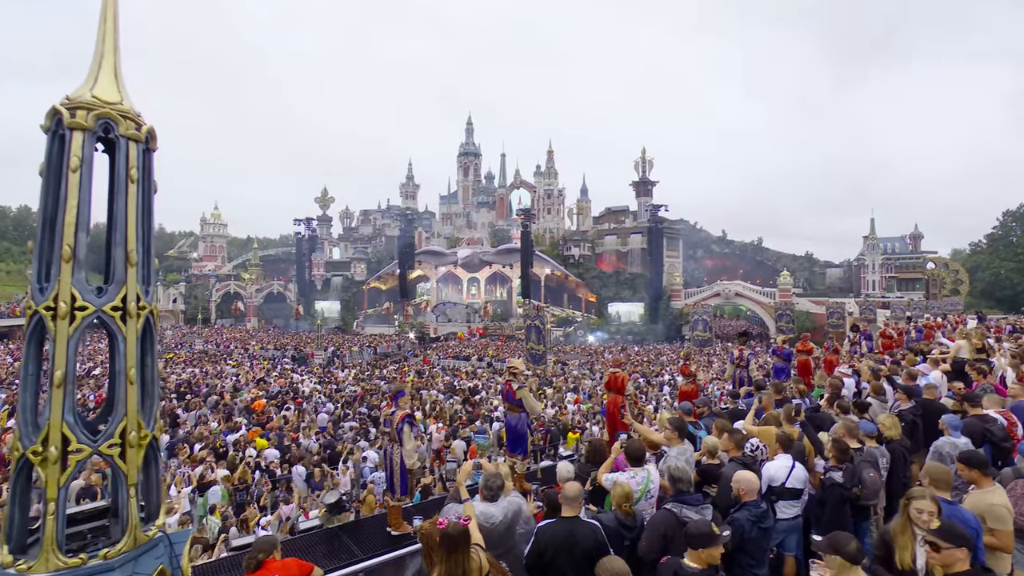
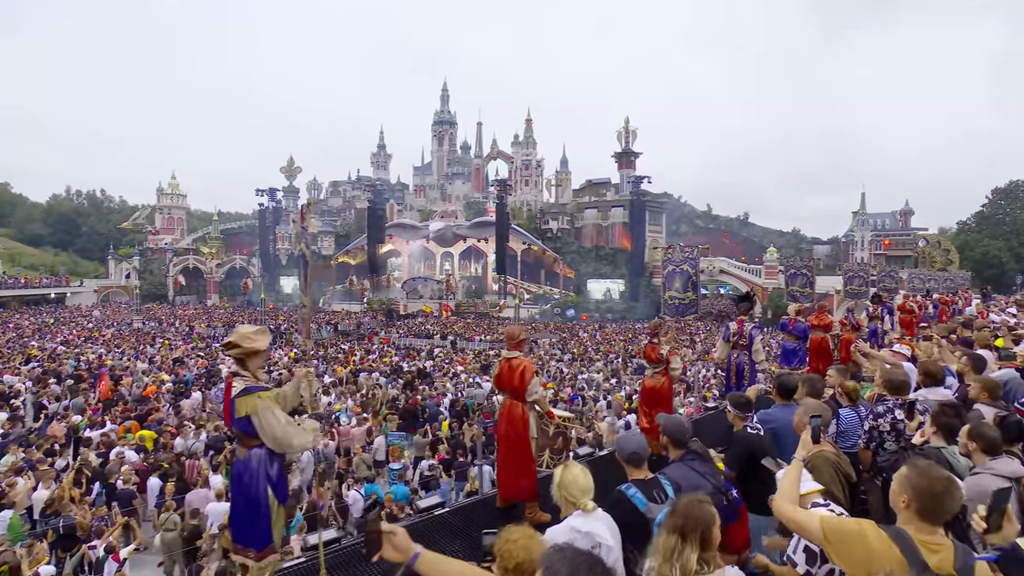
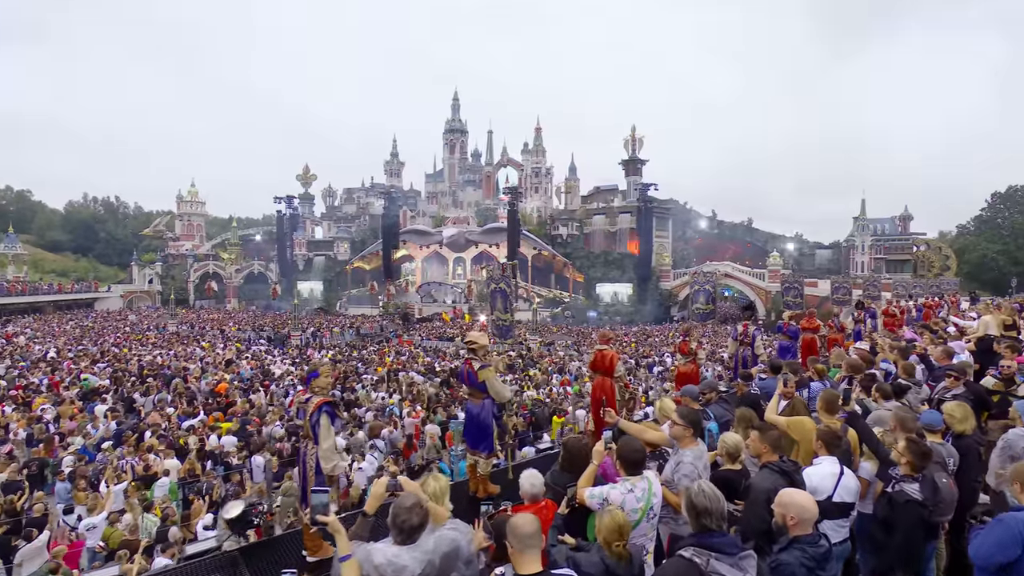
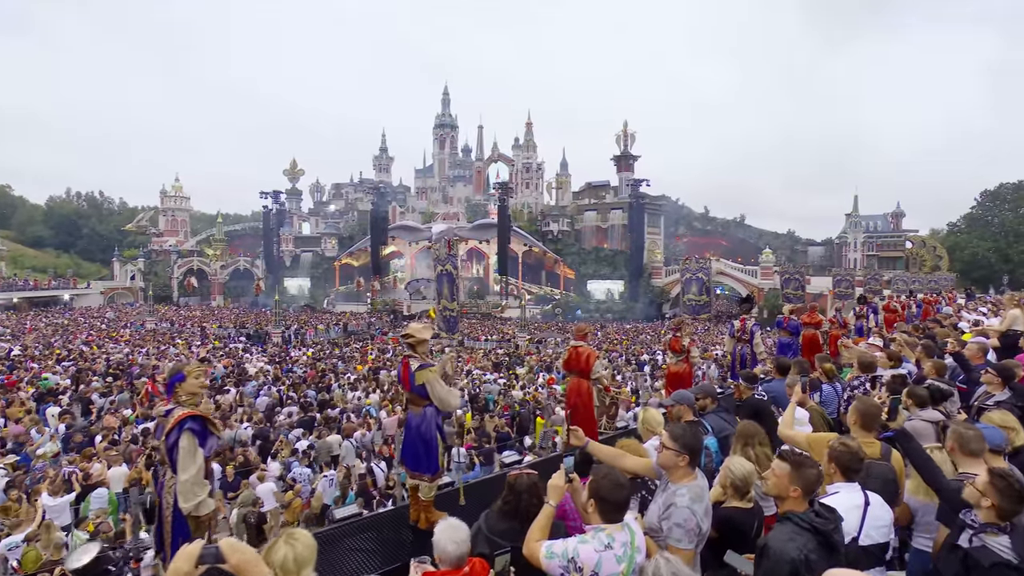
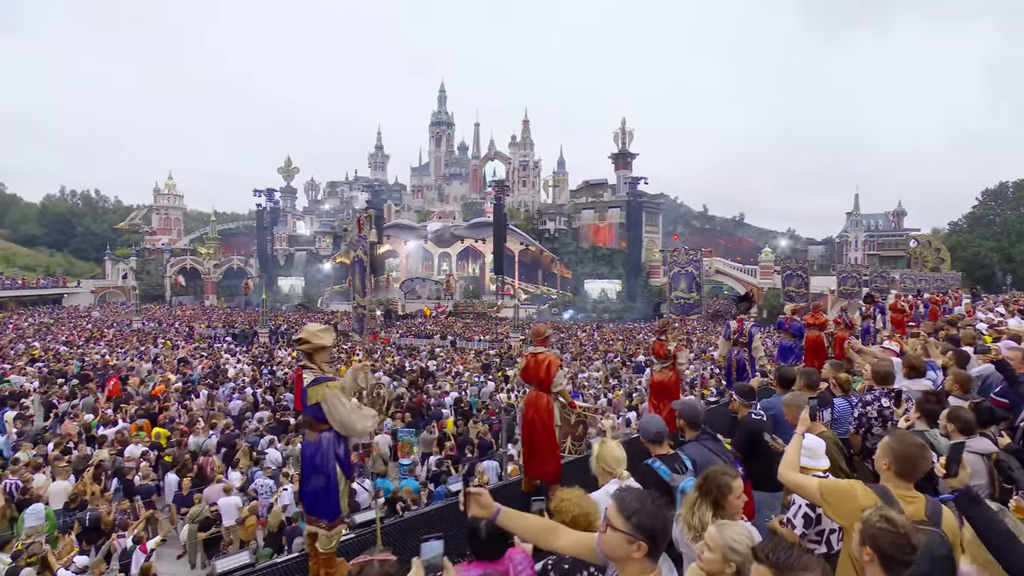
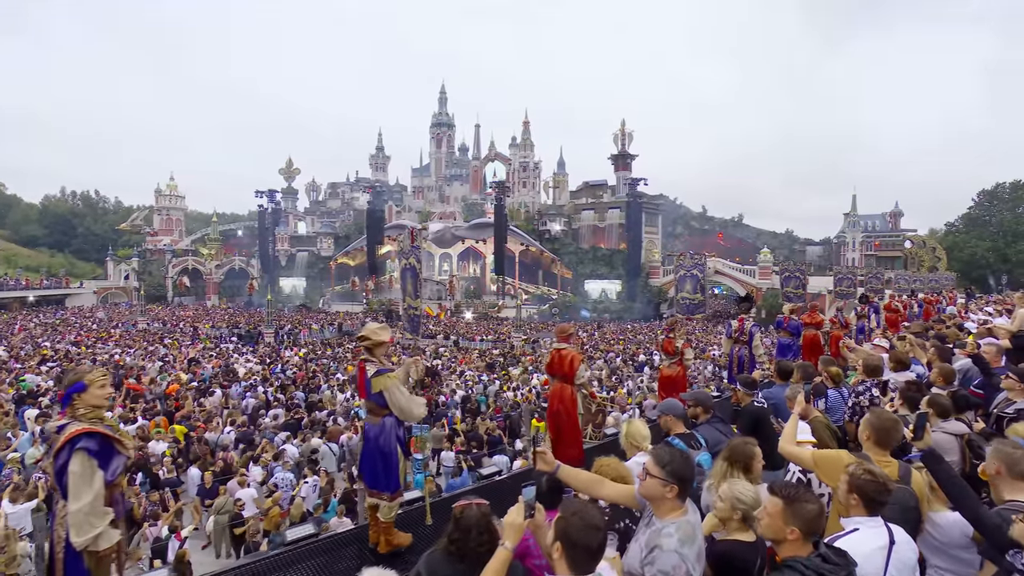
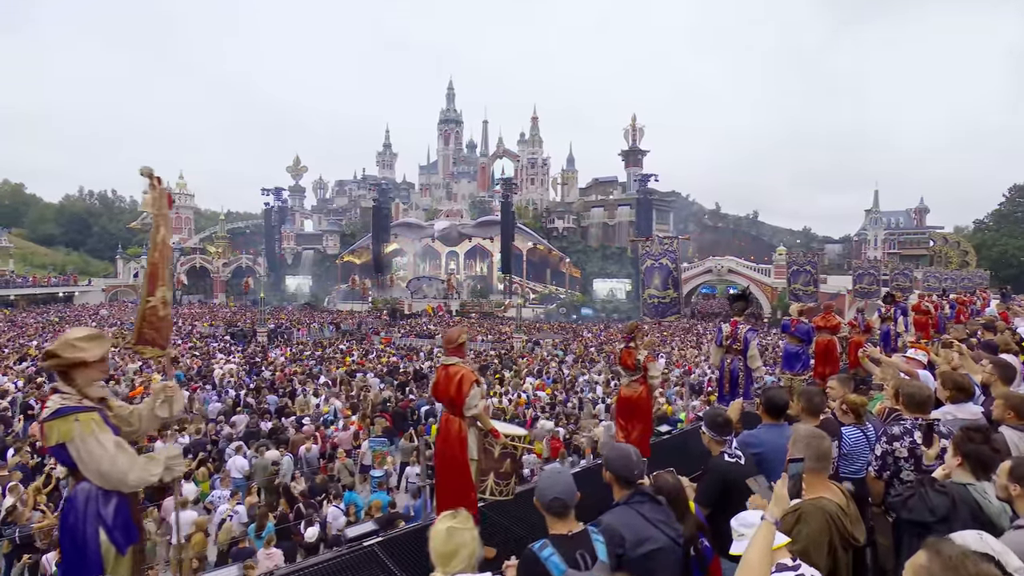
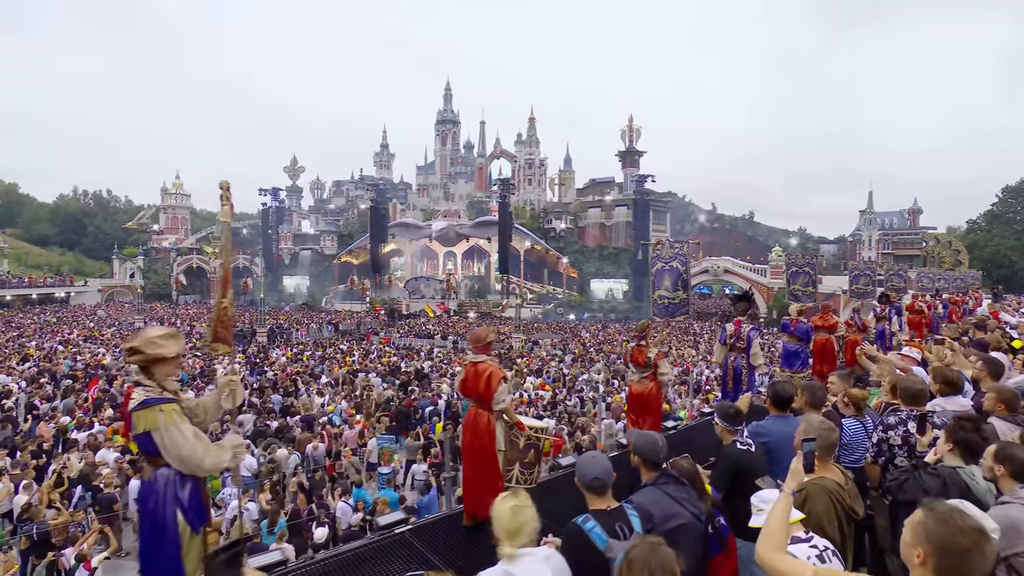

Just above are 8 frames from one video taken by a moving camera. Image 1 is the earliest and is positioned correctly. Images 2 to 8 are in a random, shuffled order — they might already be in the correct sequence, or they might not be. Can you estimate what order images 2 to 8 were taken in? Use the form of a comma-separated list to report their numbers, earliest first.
3, 4, 6, 5, 2, 8, 7
